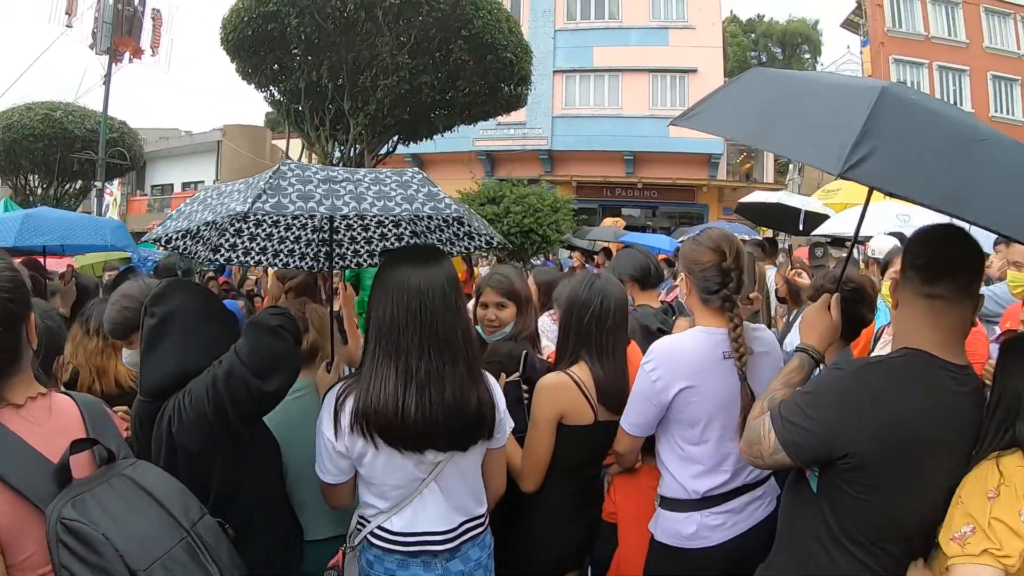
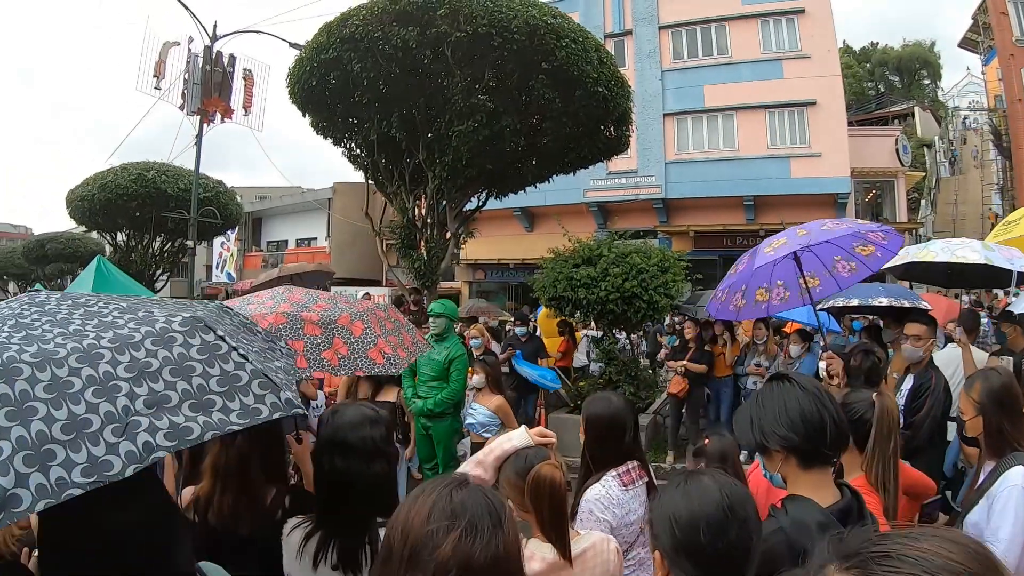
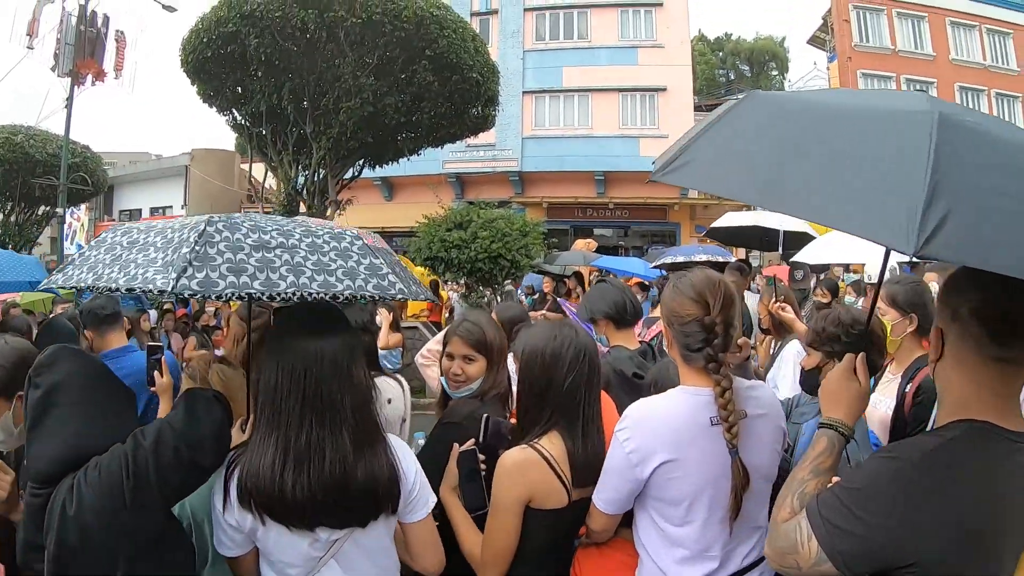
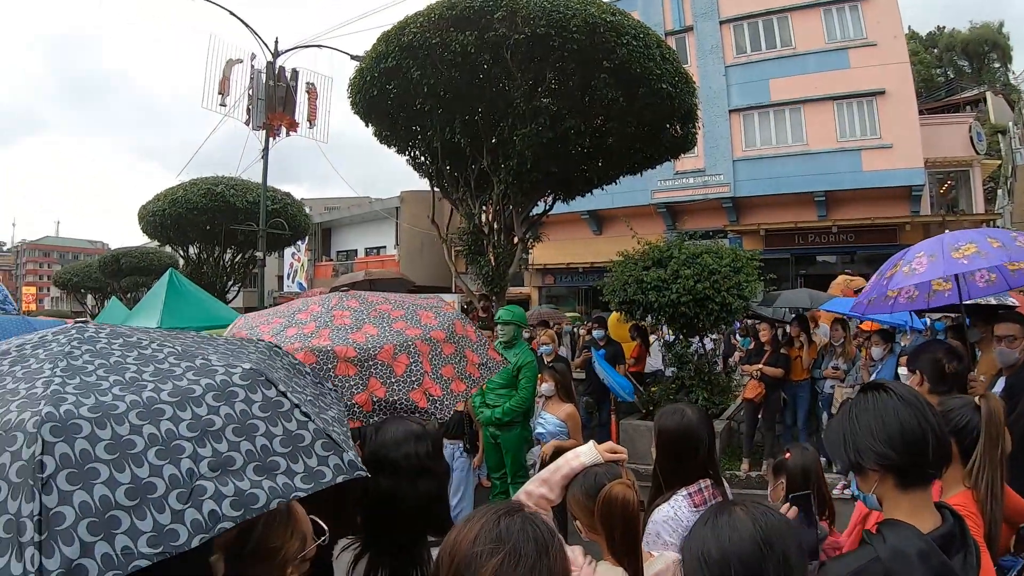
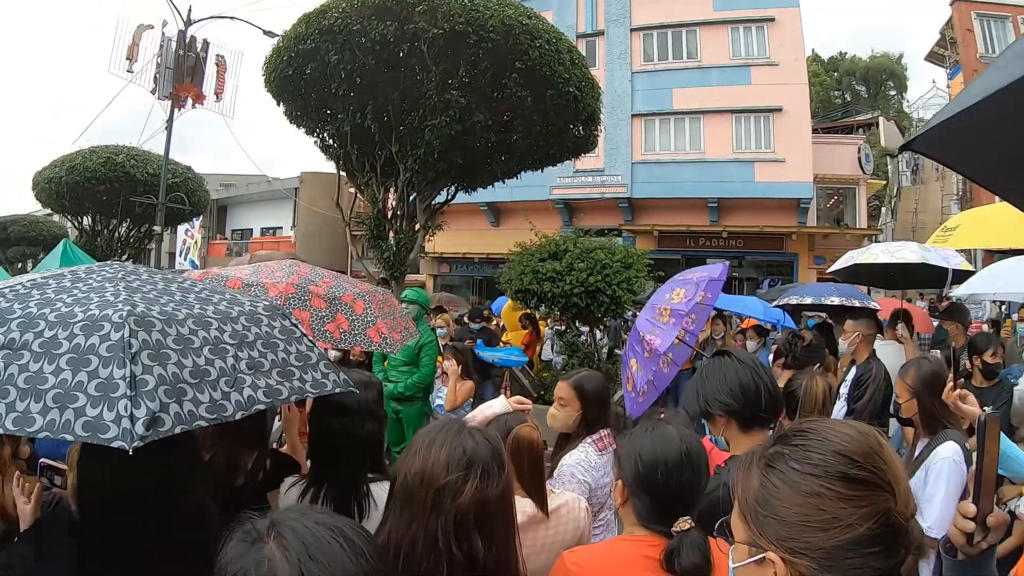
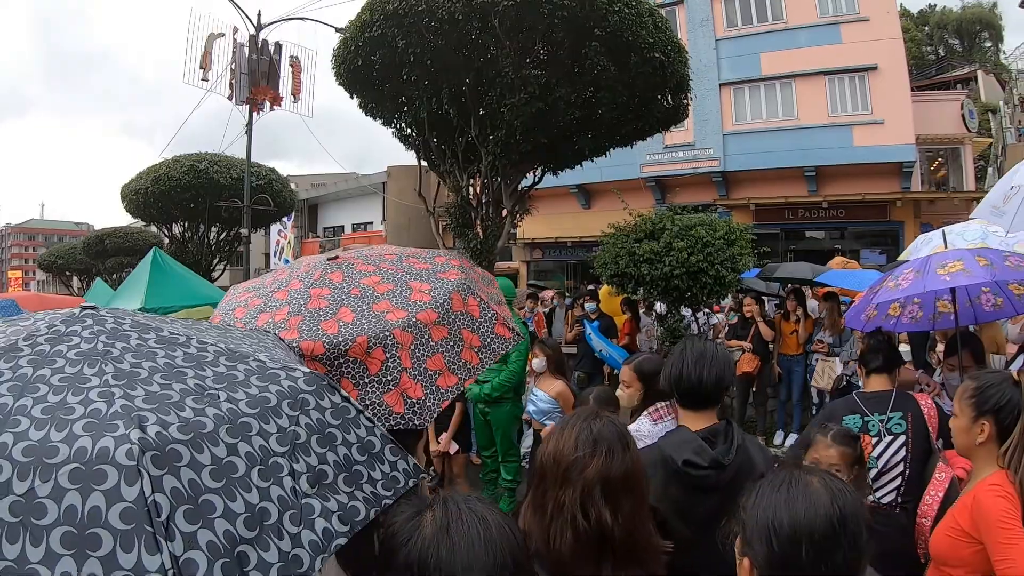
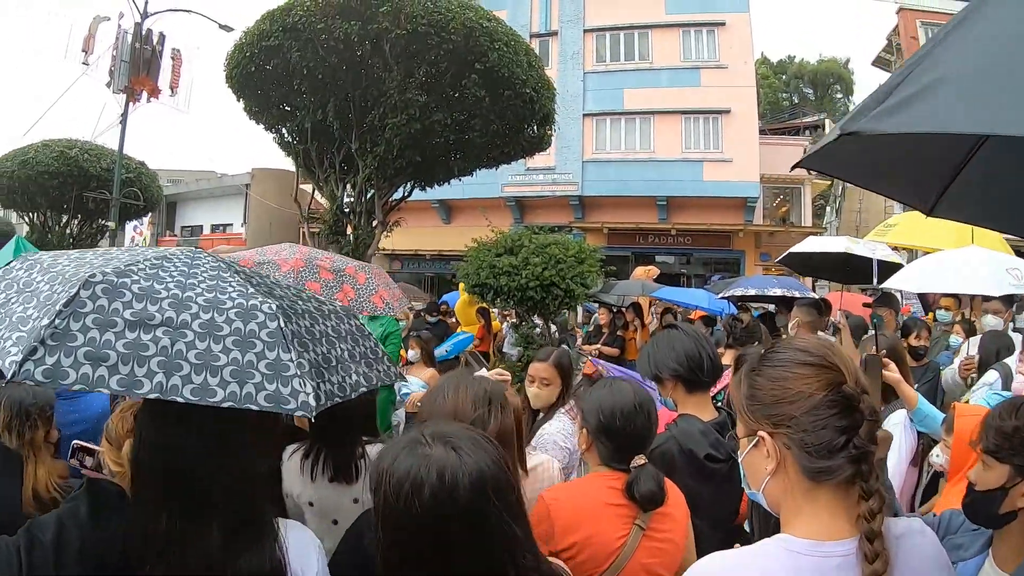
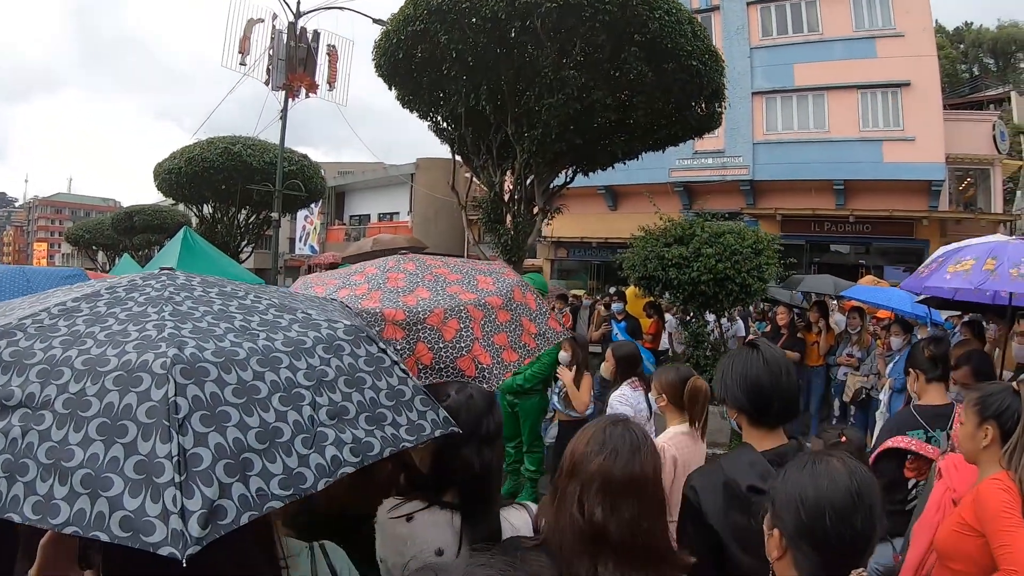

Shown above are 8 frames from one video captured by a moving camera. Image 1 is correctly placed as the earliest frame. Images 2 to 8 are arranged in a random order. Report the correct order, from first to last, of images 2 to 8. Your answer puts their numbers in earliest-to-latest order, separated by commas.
3, 7, 5, 2, 4, 8, 6
